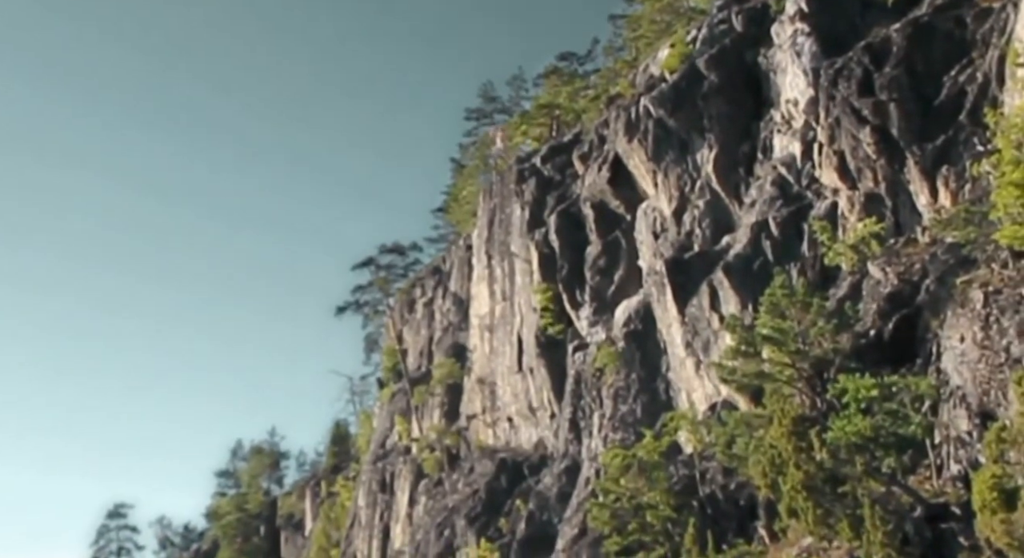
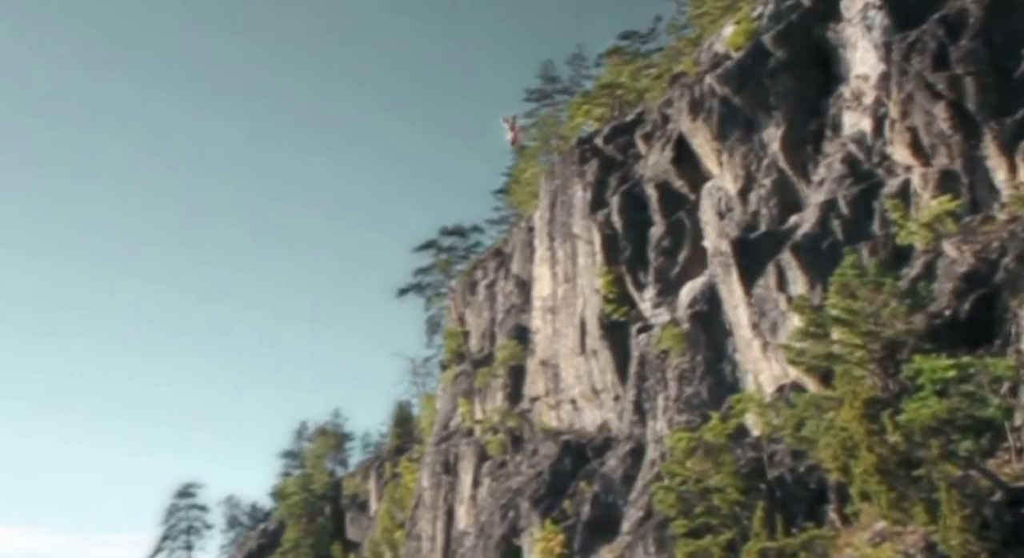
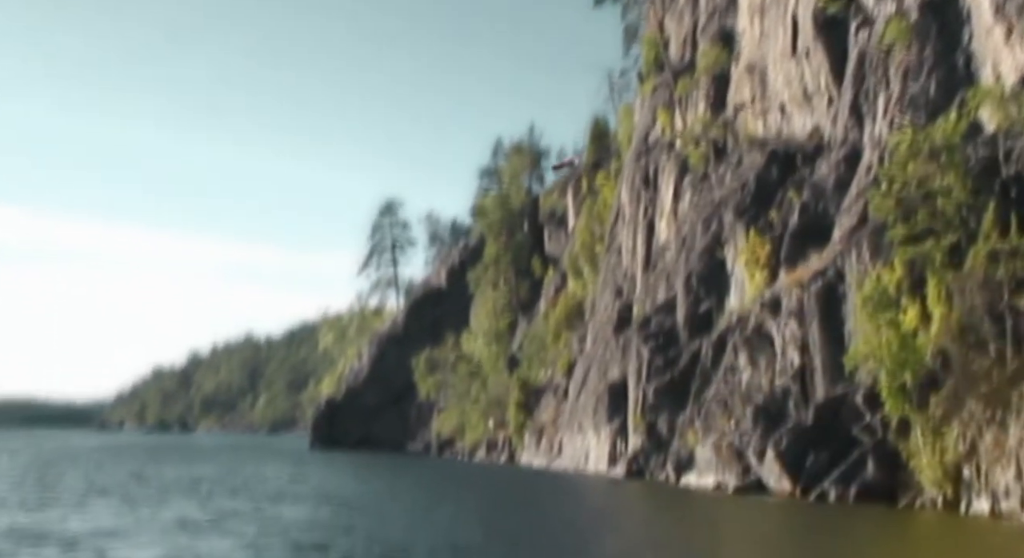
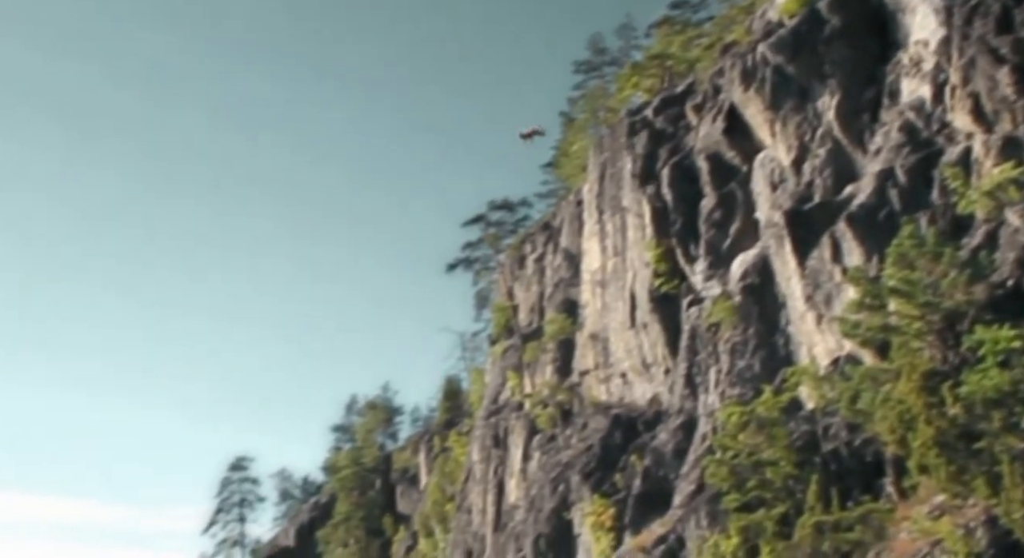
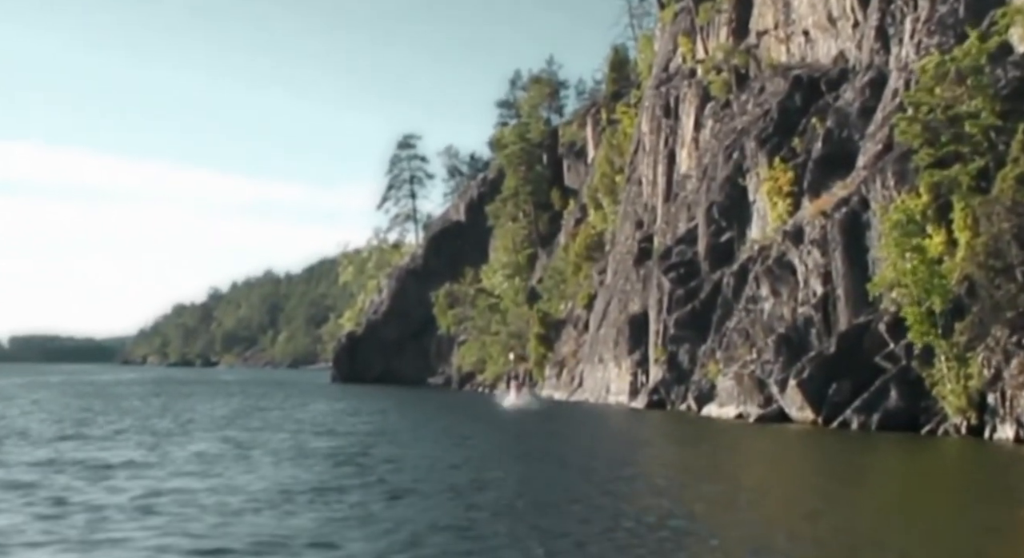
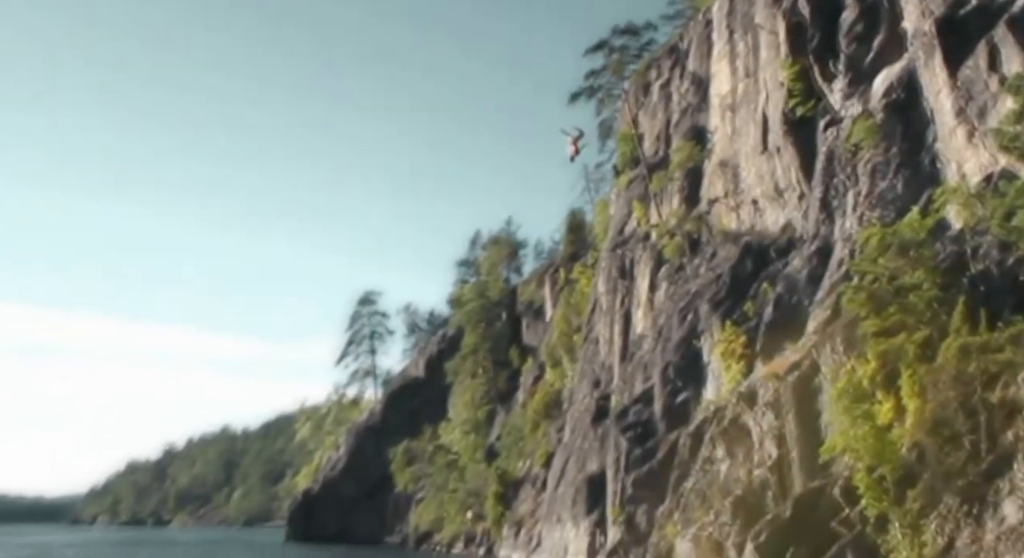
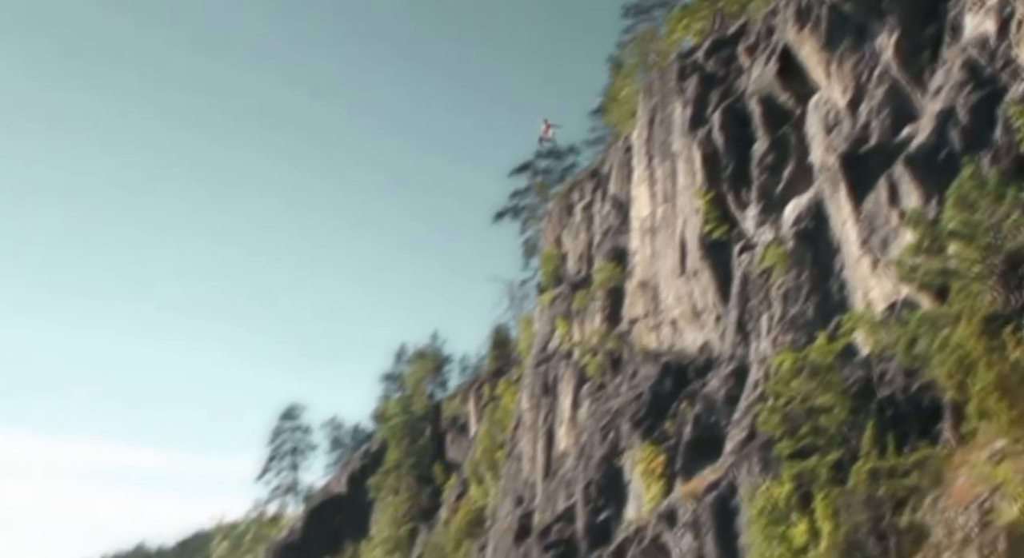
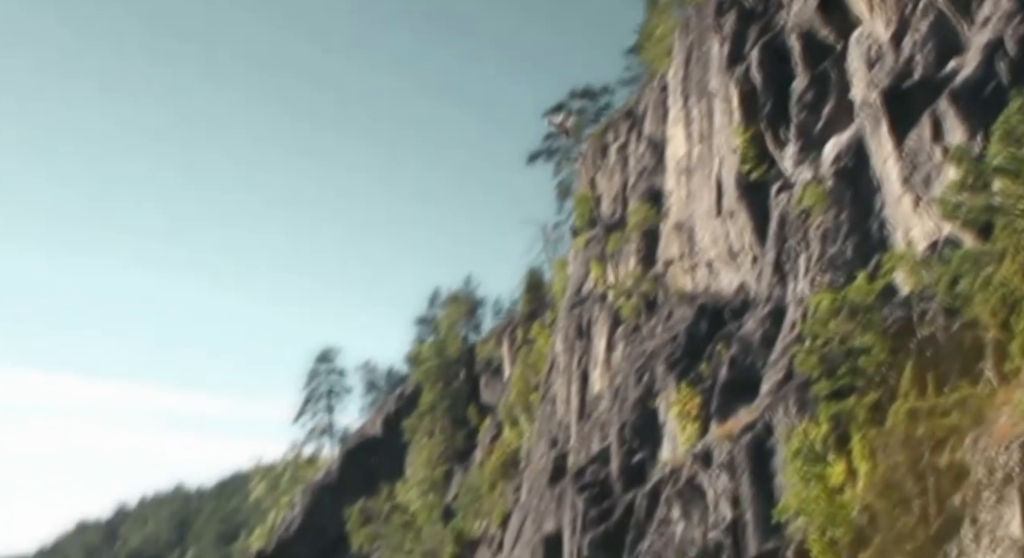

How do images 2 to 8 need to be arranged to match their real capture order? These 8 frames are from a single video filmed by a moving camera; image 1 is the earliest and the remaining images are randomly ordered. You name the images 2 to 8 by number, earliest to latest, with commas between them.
2, 4, 7, 8, 6, 3, 5
